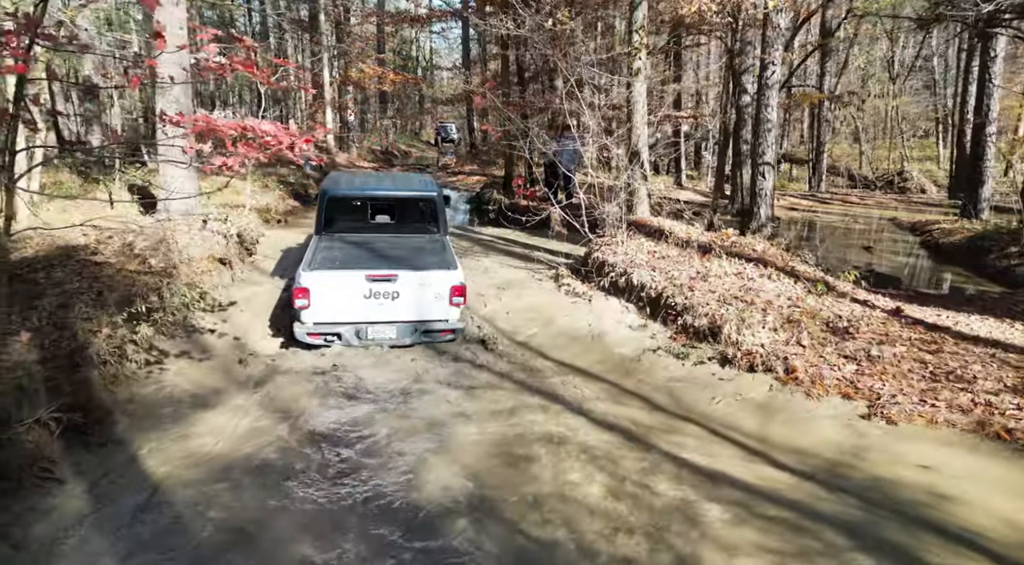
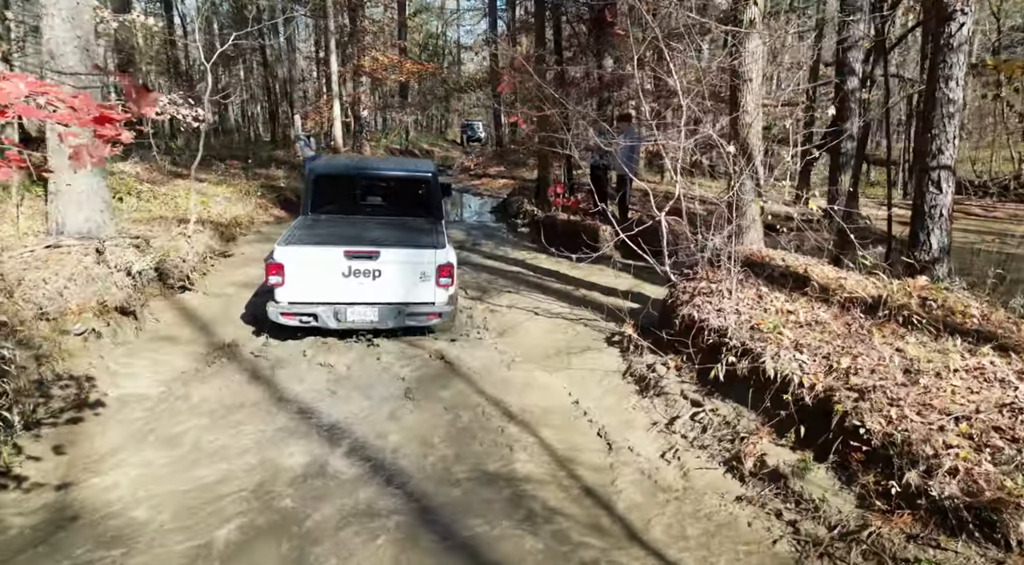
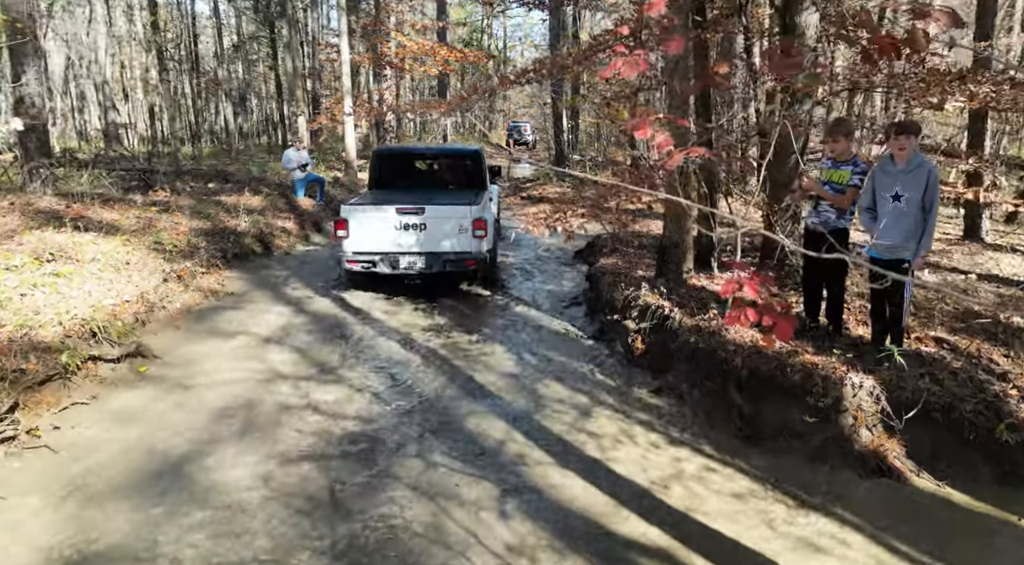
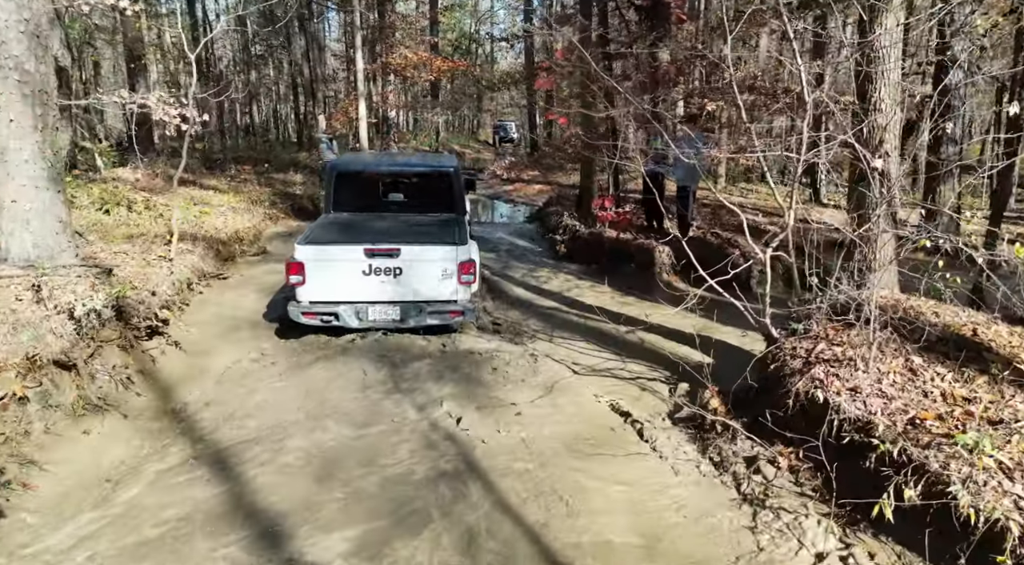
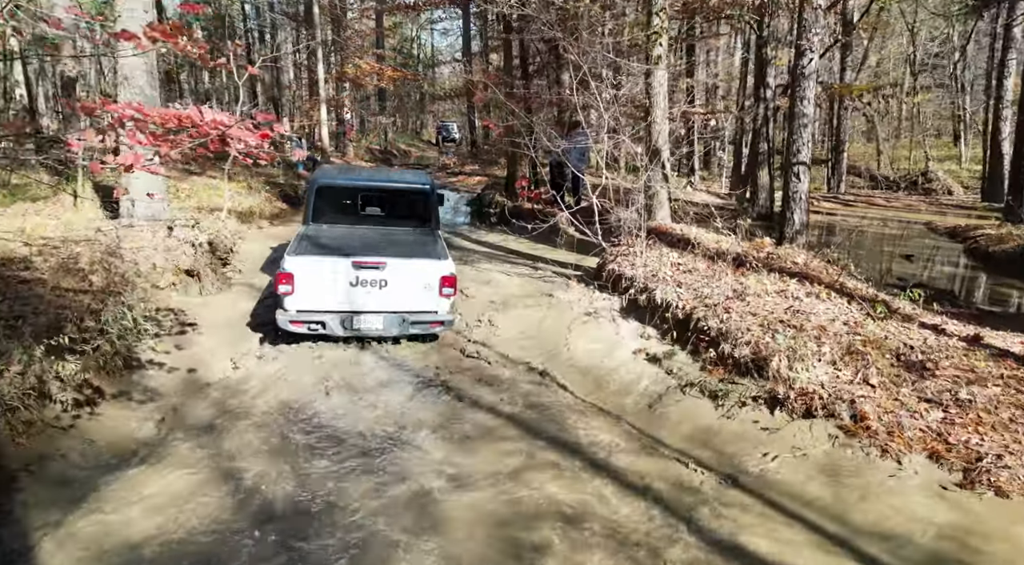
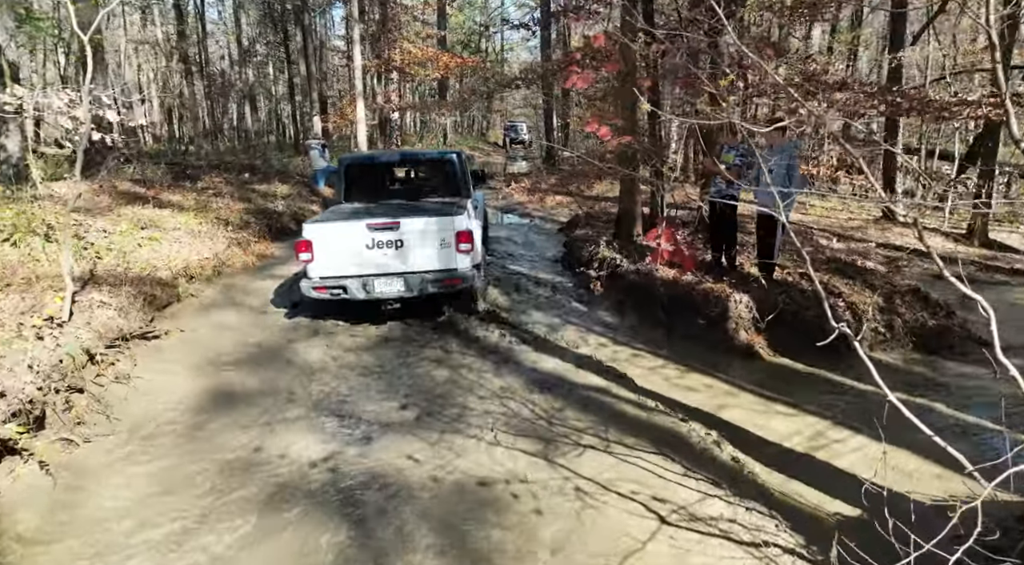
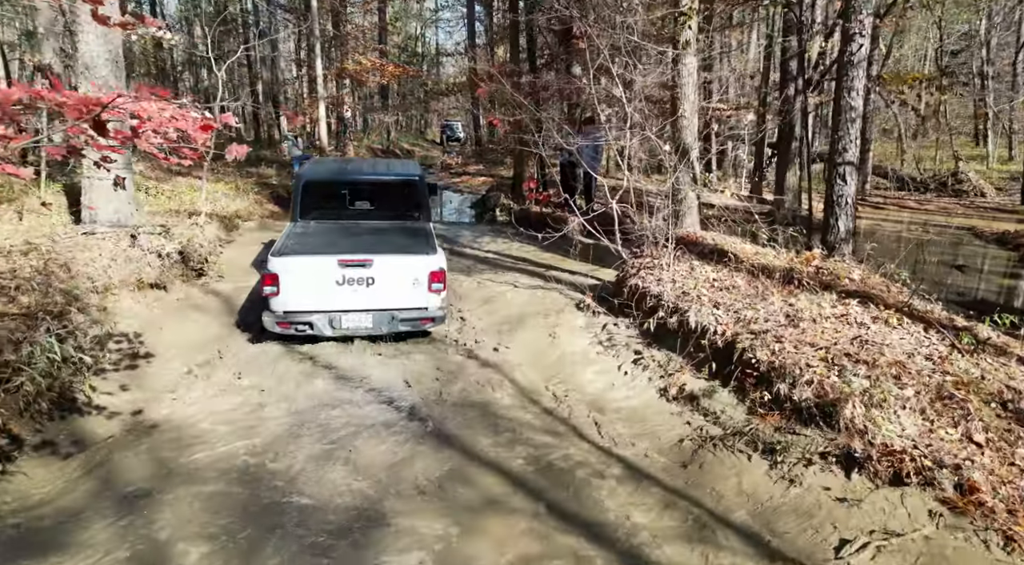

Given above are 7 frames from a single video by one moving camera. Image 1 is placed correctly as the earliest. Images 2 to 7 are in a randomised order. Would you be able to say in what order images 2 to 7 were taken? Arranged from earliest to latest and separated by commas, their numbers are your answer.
5, 7, 2, 4, 6, 3
